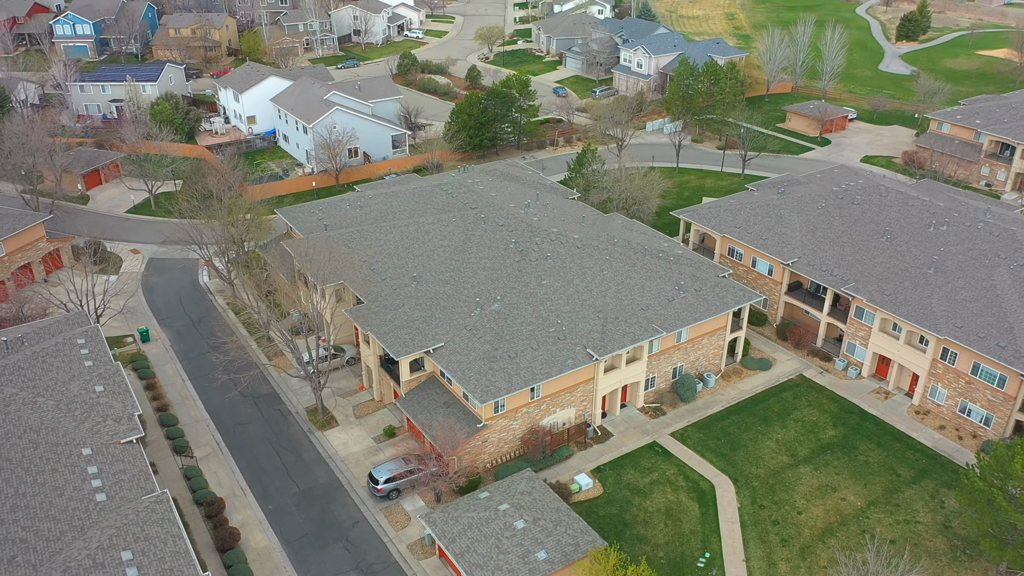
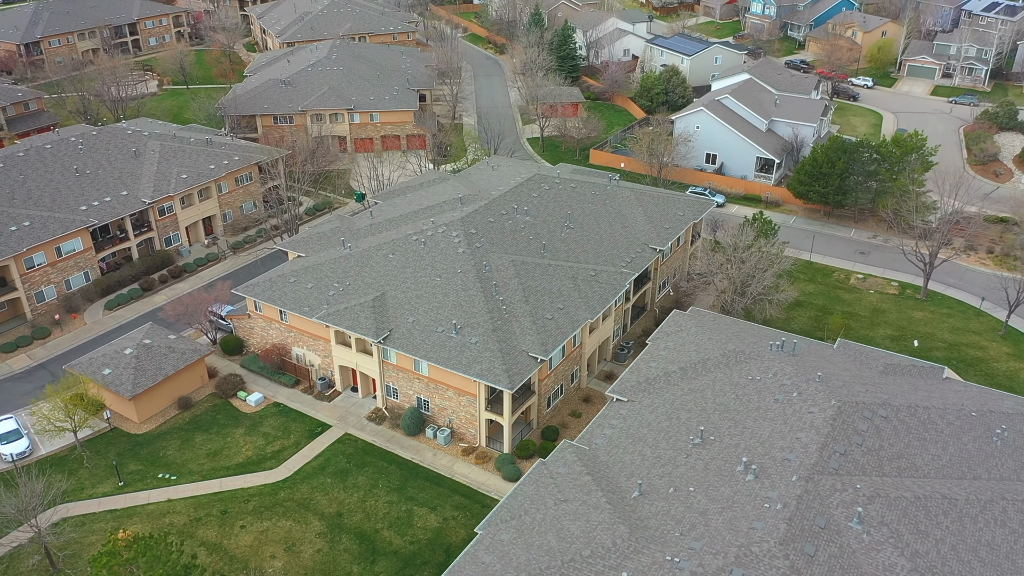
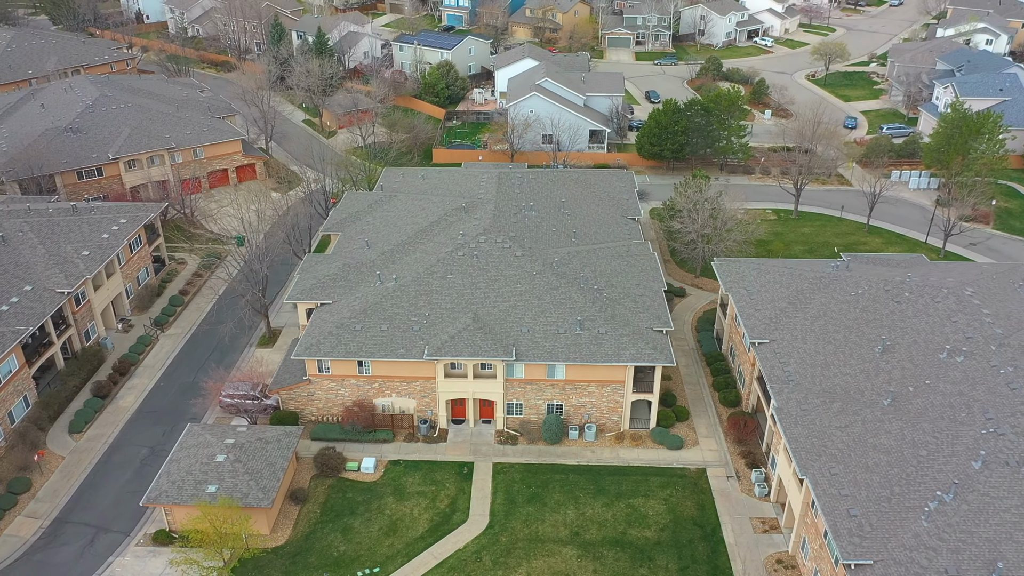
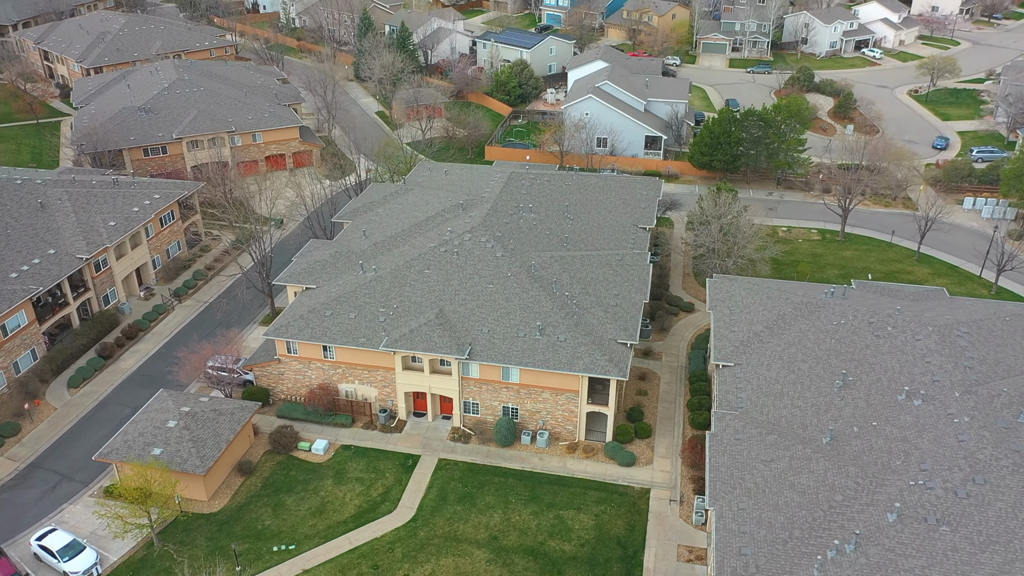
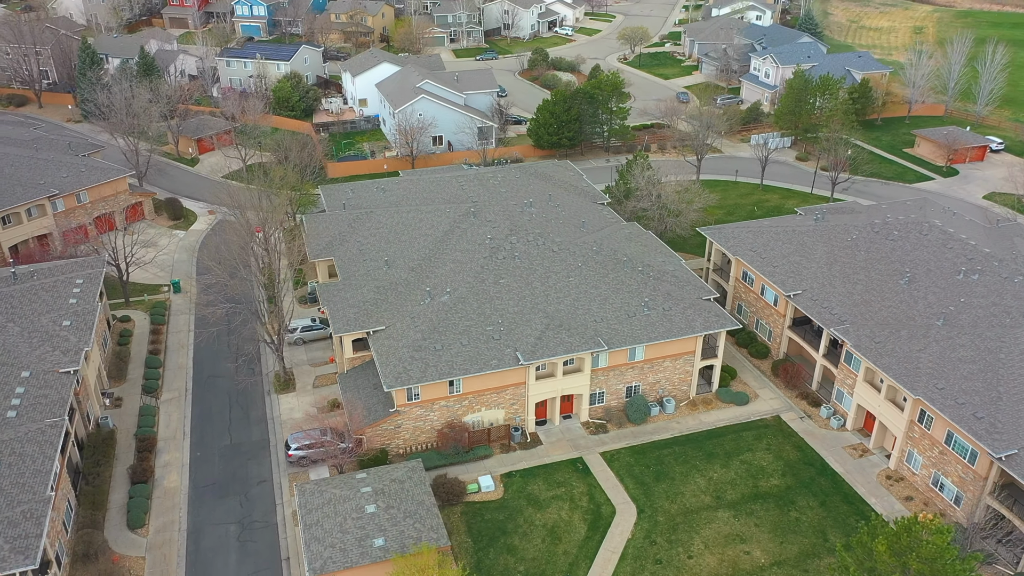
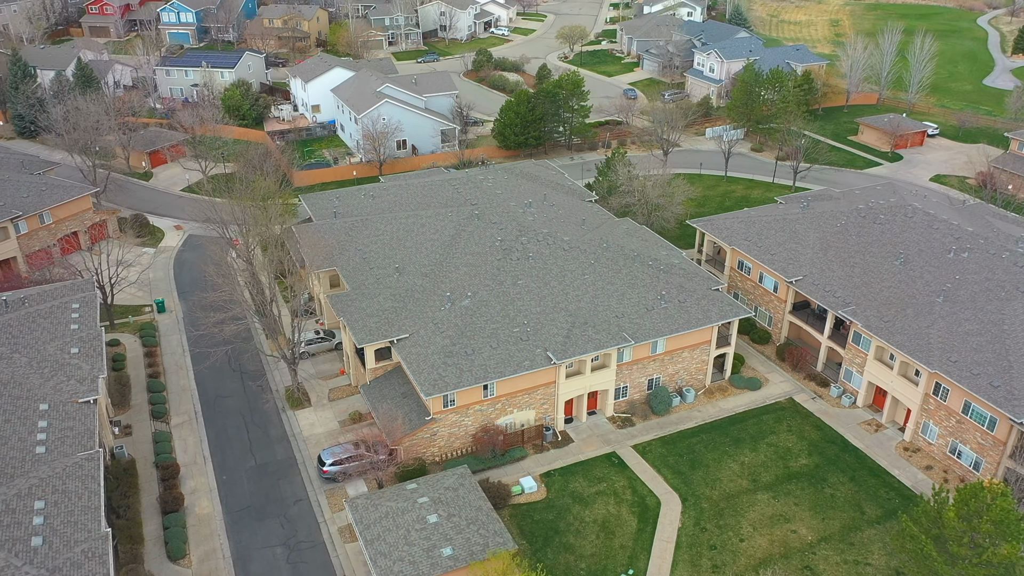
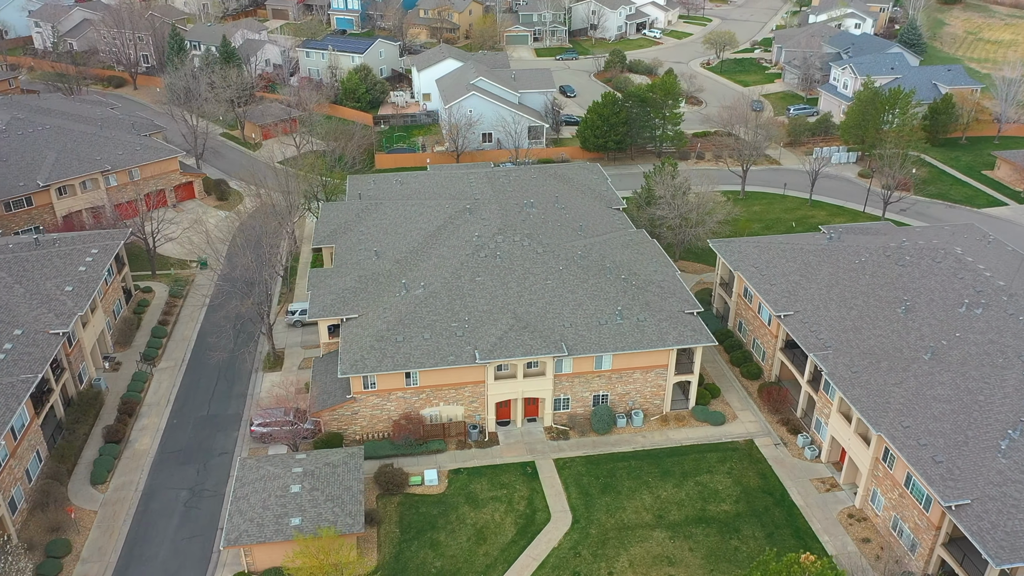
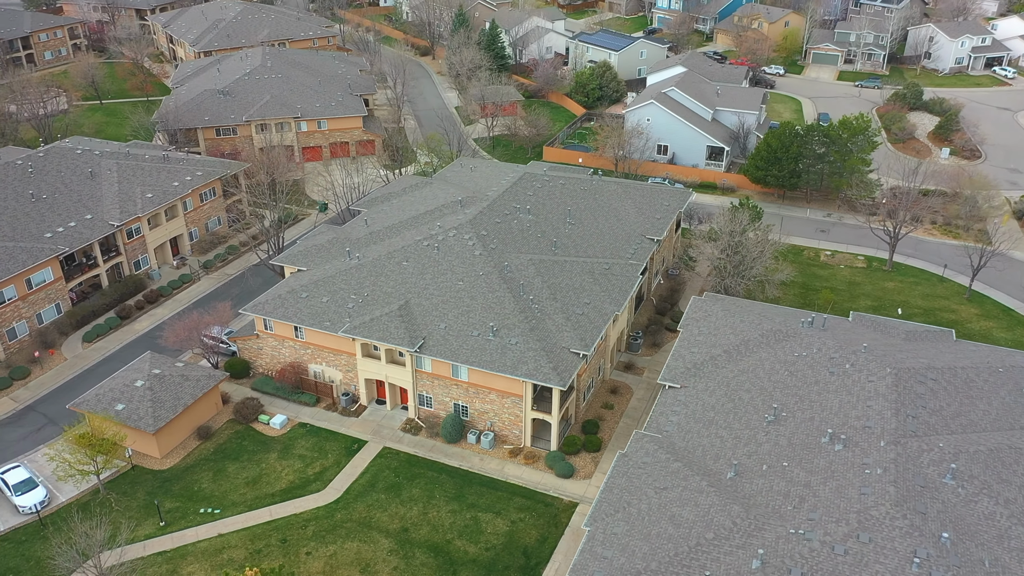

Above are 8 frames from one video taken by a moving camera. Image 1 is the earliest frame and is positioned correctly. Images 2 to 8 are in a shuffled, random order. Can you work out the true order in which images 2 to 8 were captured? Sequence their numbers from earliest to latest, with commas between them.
6, 5, 7, 3, 4, 8, 2
